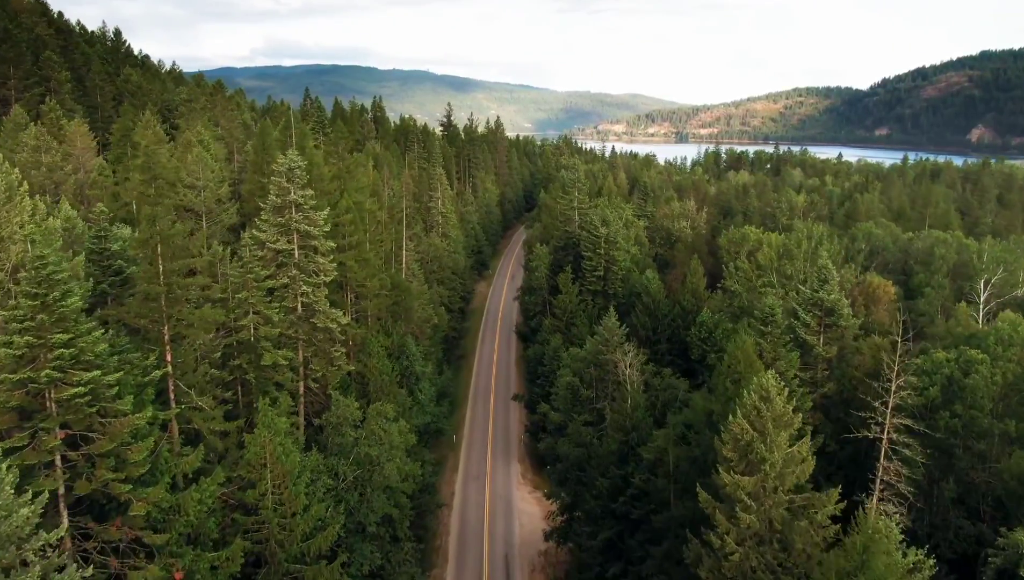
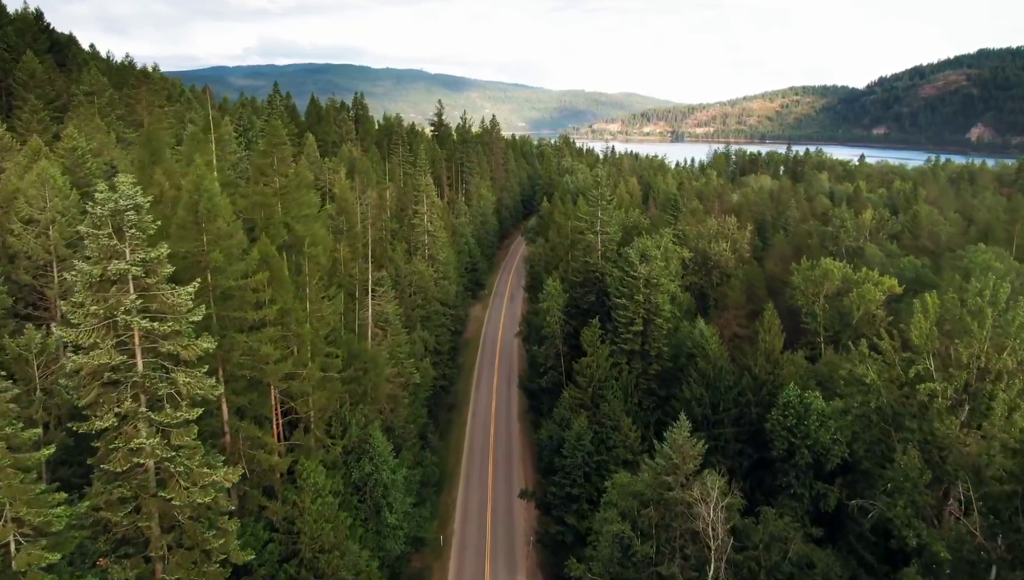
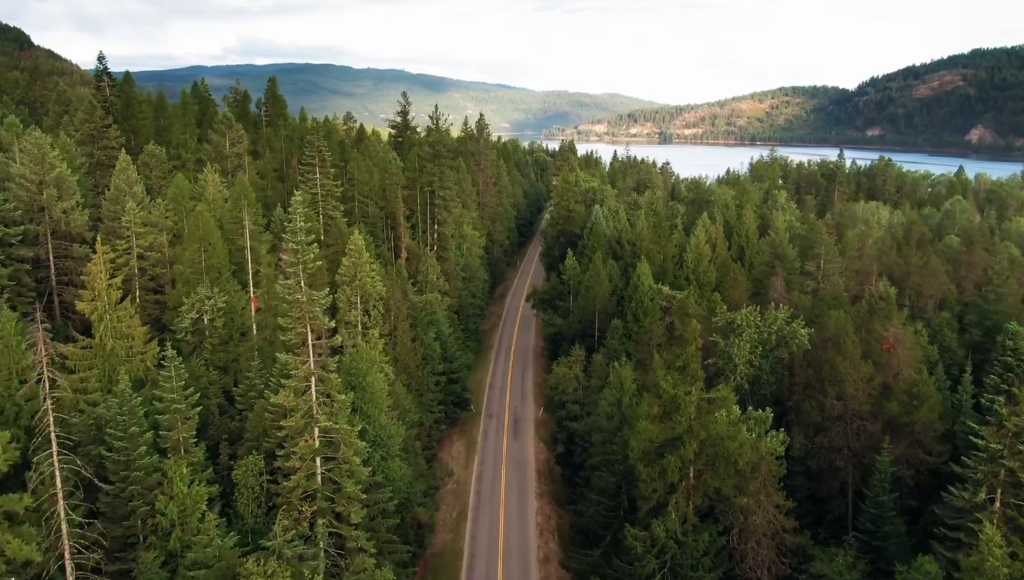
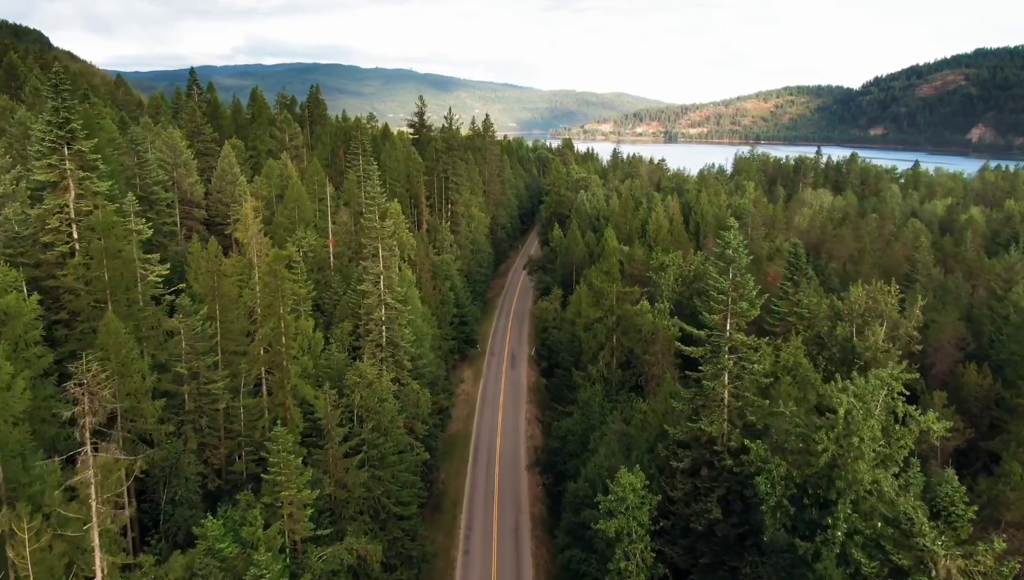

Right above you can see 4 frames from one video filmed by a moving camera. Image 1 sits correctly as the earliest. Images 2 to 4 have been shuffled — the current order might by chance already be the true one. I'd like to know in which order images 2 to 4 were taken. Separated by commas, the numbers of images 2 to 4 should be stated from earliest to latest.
2, 4, 3
